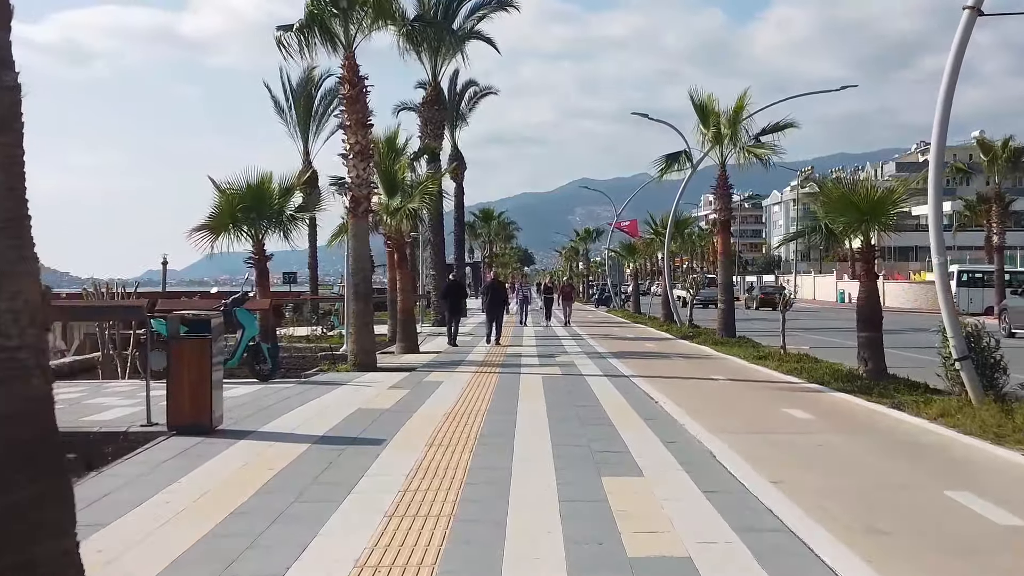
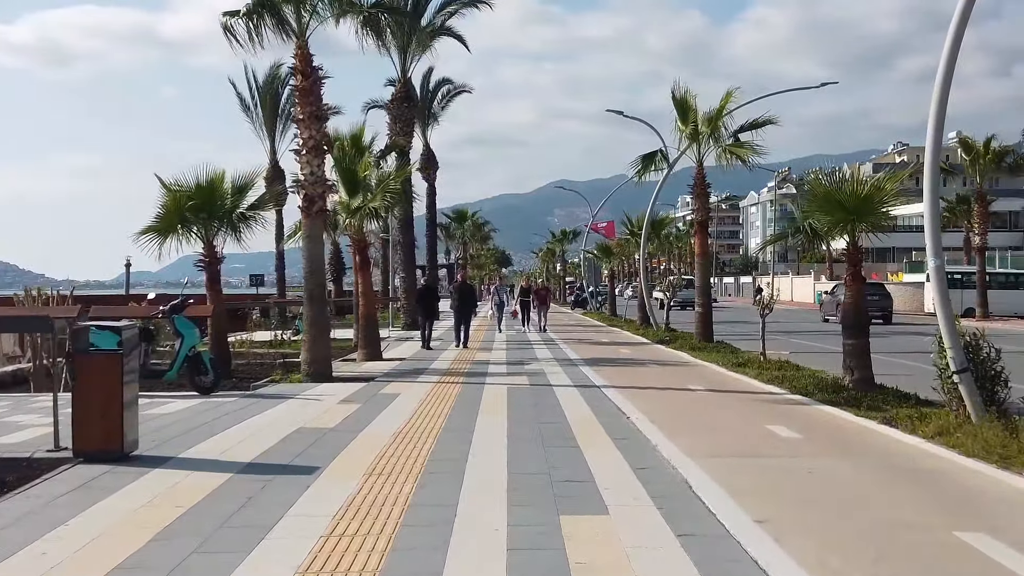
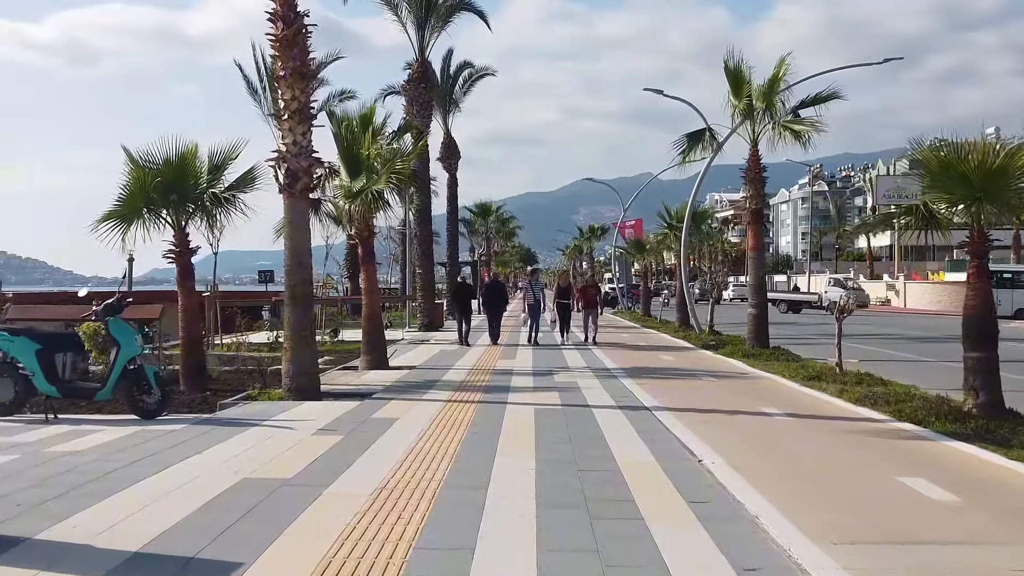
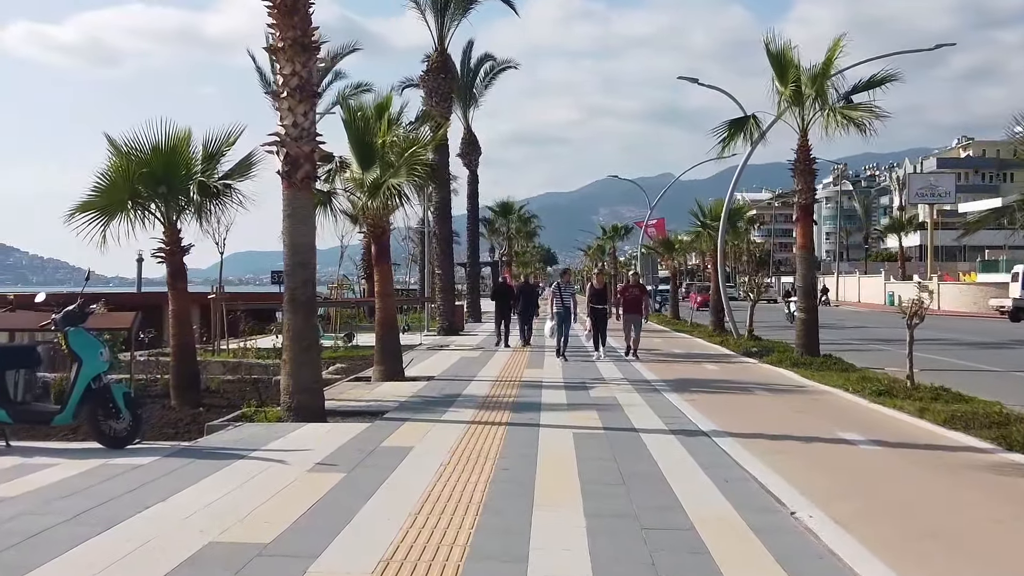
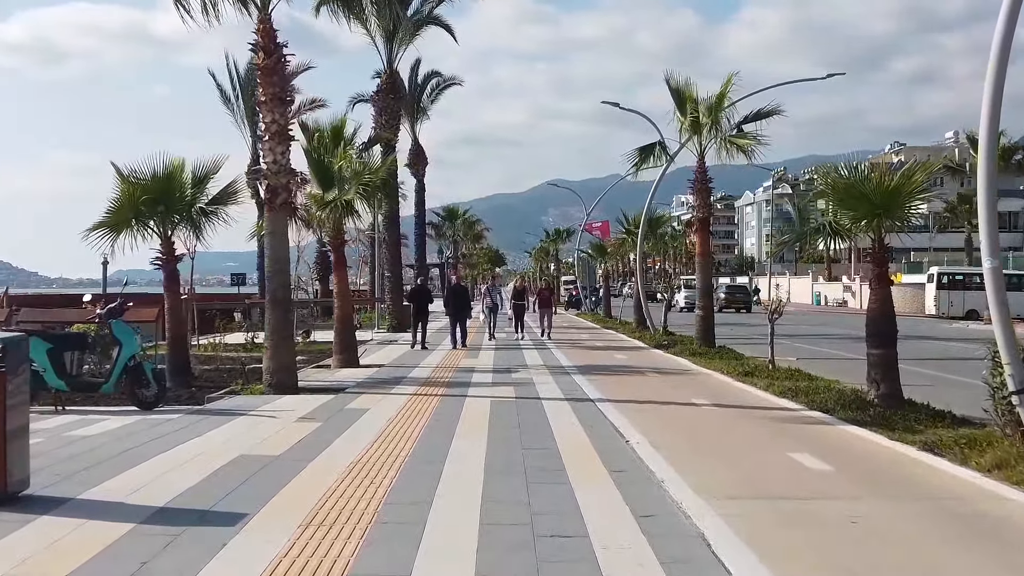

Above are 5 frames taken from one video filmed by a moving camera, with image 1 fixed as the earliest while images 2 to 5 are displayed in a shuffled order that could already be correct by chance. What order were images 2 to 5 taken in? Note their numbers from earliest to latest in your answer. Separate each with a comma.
2, 5, 3, 4
